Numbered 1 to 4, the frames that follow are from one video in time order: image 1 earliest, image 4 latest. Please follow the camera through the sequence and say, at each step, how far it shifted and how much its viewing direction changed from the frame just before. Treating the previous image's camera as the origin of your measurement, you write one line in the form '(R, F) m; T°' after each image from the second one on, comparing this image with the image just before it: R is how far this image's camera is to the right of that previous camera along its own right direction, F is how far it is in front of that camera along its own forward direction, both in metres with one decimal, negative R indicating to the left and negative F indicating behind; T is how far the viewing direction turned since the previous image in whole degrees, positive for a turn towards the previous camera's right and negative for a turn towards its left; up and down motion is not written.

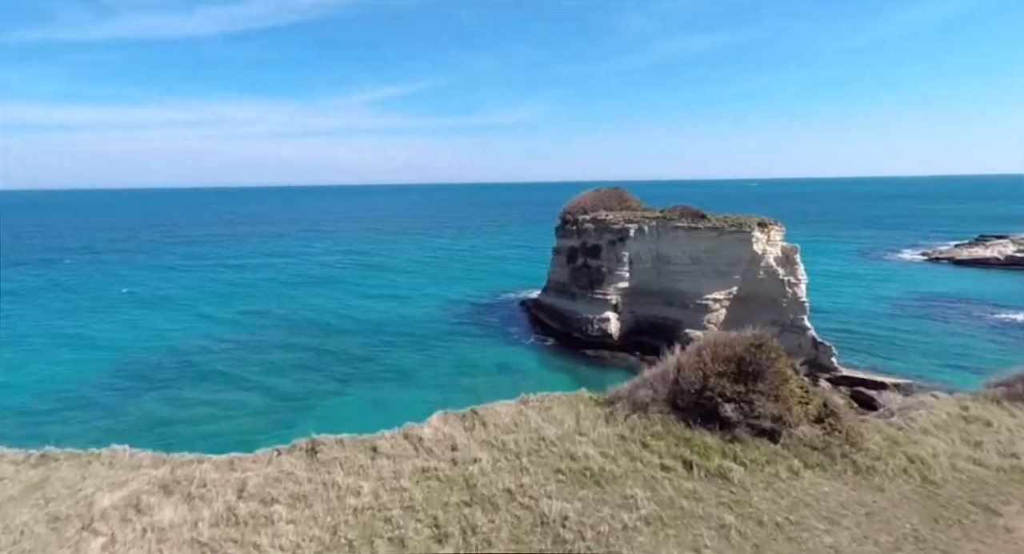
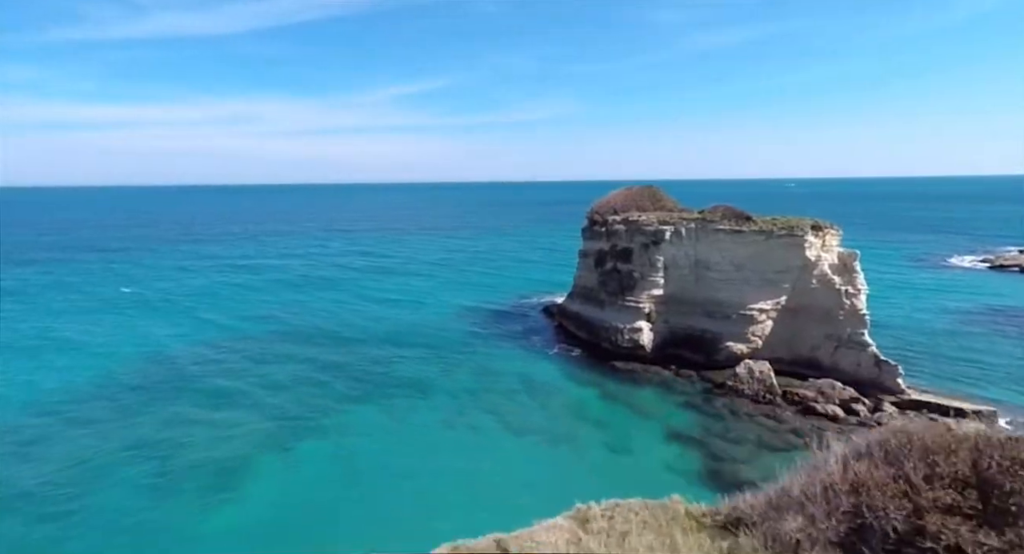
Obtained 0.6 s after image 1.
(-0.1, +1.3) m; -2°
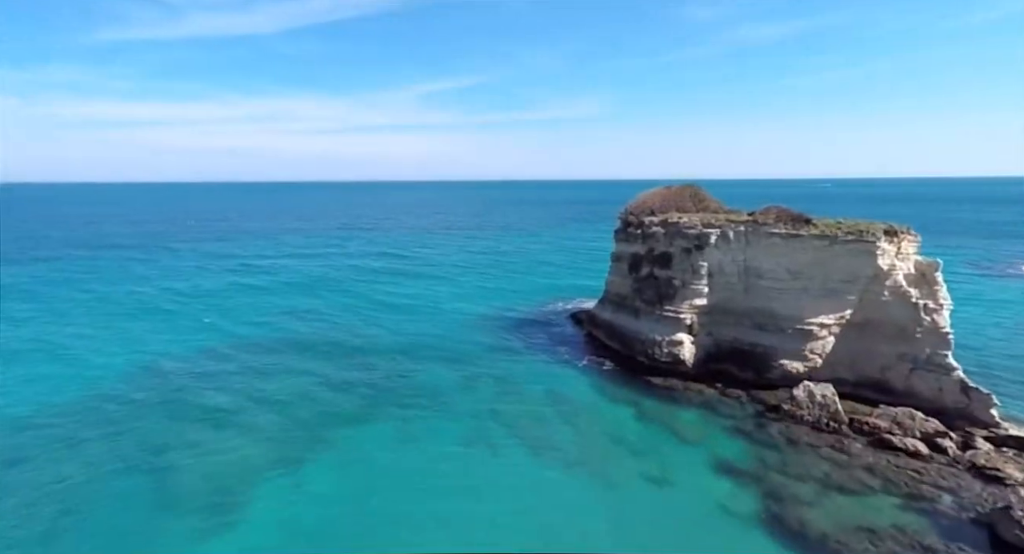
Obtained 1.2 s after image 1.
(-0.1, +1.5) m; -2°
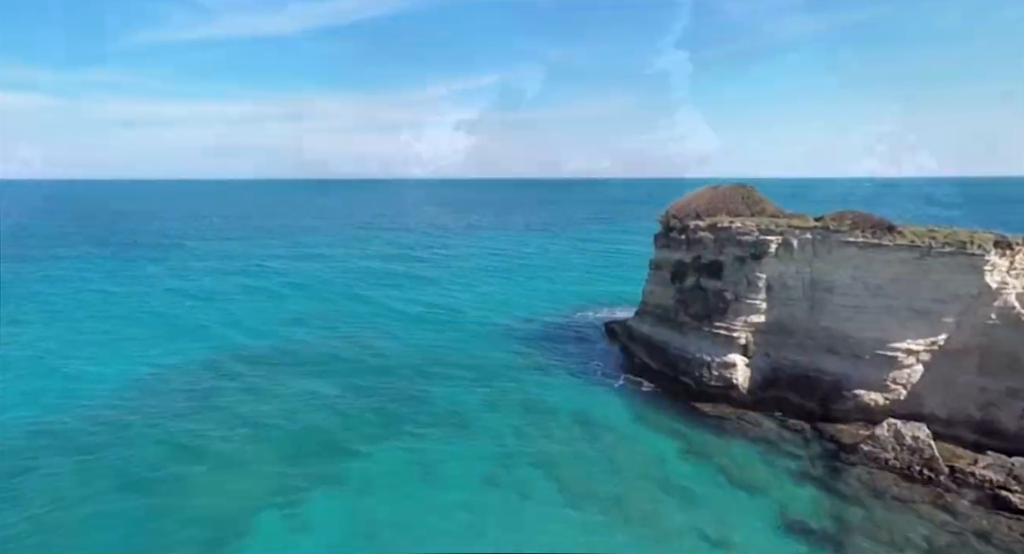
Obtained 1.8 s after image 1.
(-0.2, +1.8) m; -2°
